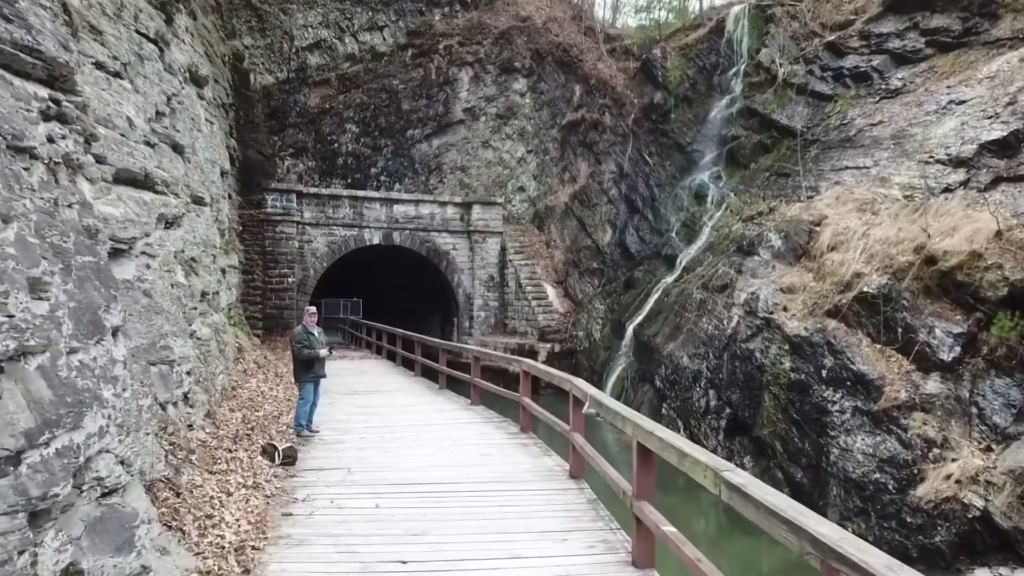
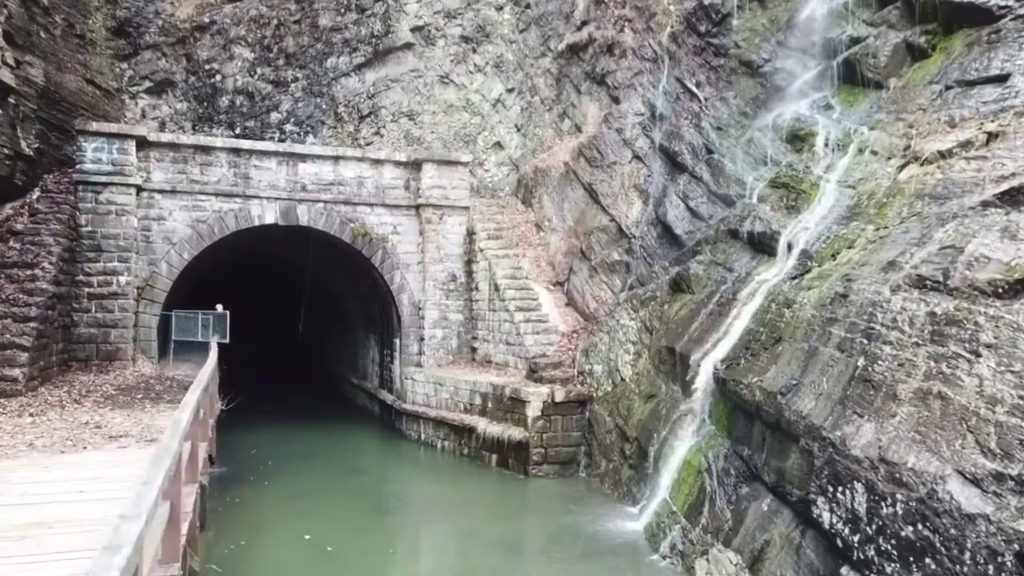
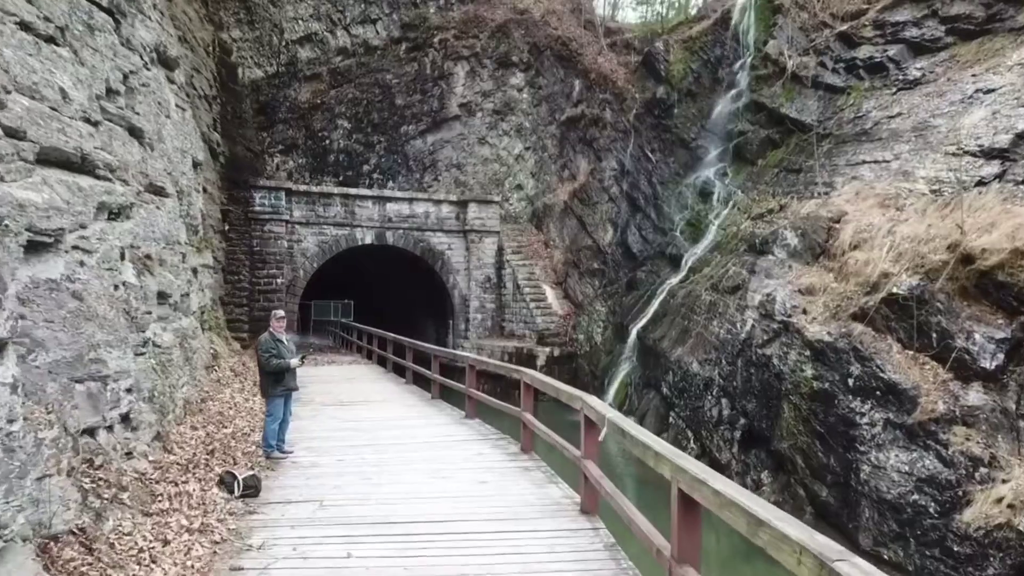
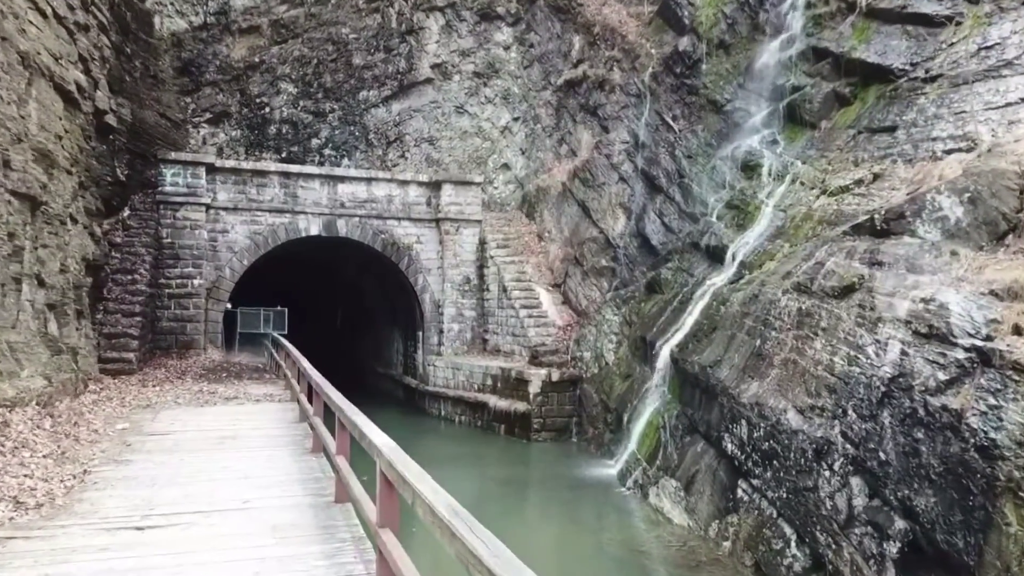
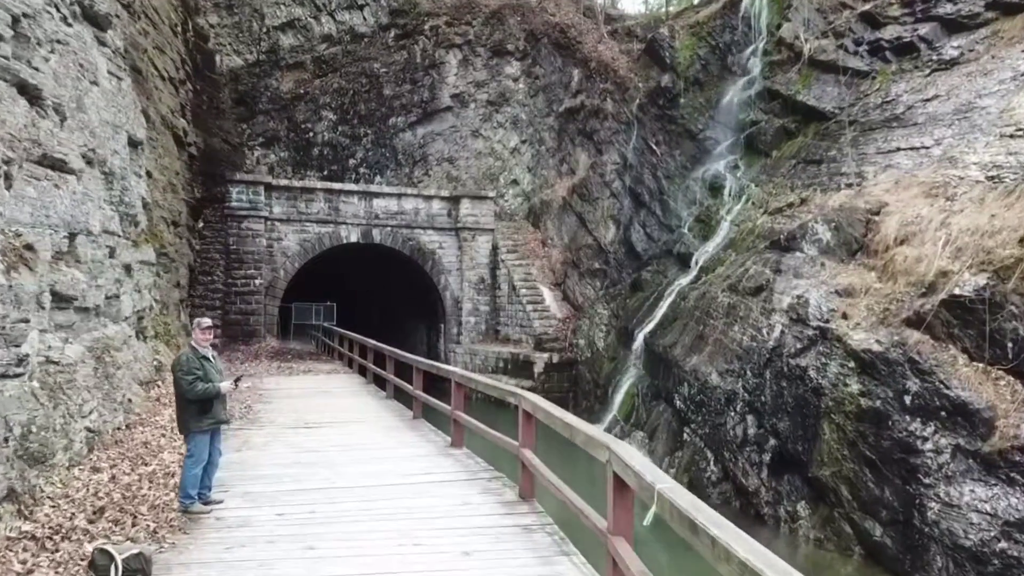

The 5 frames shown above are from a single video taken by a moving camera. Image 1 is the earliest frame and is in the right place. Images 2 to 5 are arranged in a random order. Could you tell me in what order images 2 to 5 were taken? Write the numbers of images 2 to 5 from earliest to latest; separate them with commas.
3, 5, 4, 2
